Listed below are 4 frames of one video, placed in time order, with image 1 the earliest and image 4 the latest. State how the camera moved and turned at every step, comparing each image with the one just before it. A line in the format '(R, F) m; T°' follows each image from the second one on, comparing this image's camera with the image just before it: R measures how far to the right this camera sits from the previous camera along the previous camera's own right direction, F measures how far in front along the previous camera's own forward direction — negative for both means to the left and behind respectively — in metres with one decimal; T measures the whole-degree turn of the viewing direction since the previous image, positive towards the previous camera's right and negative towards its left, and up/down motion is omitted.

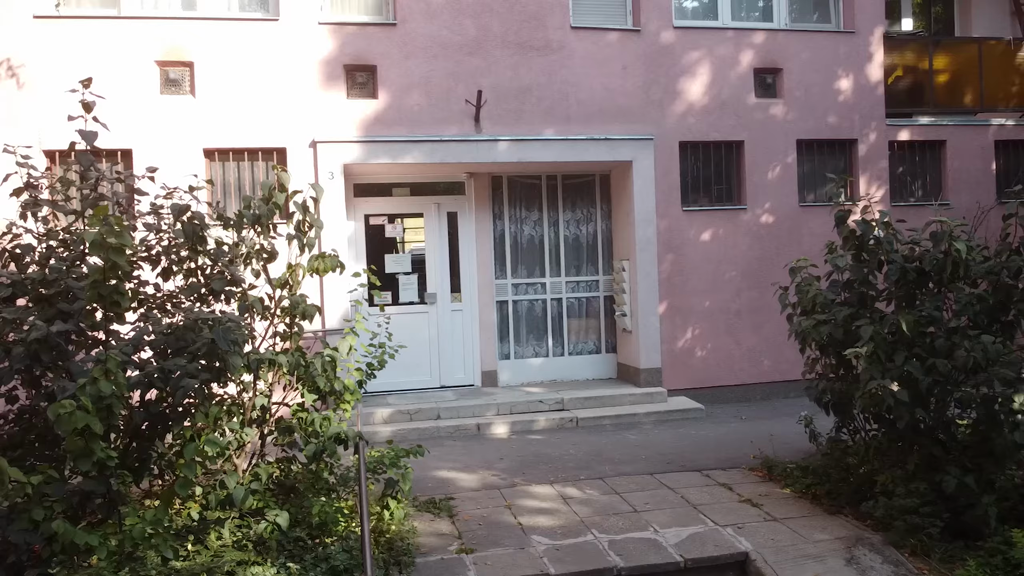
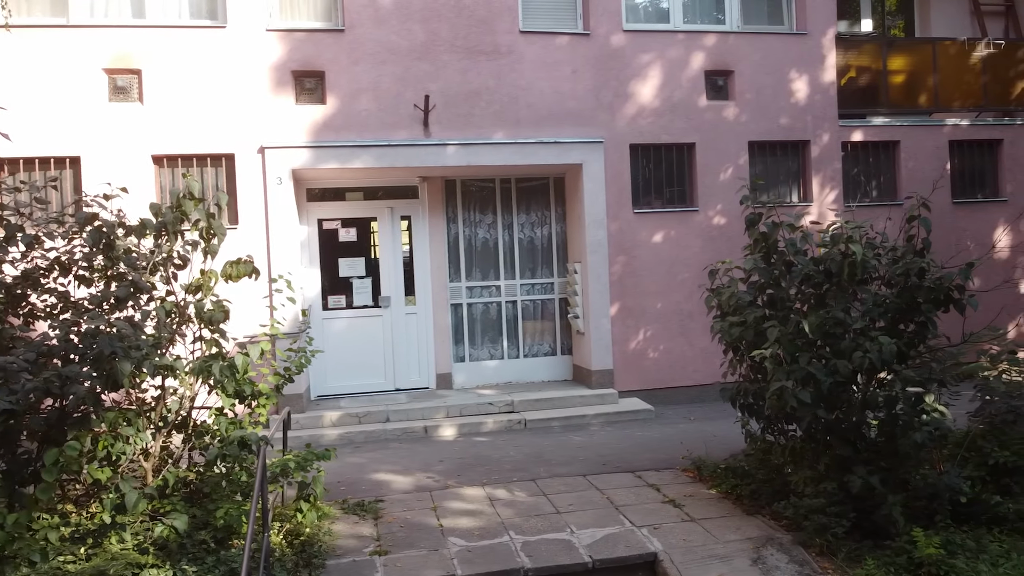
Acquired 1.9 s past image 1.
(+0.6, -0.1) m; 0°
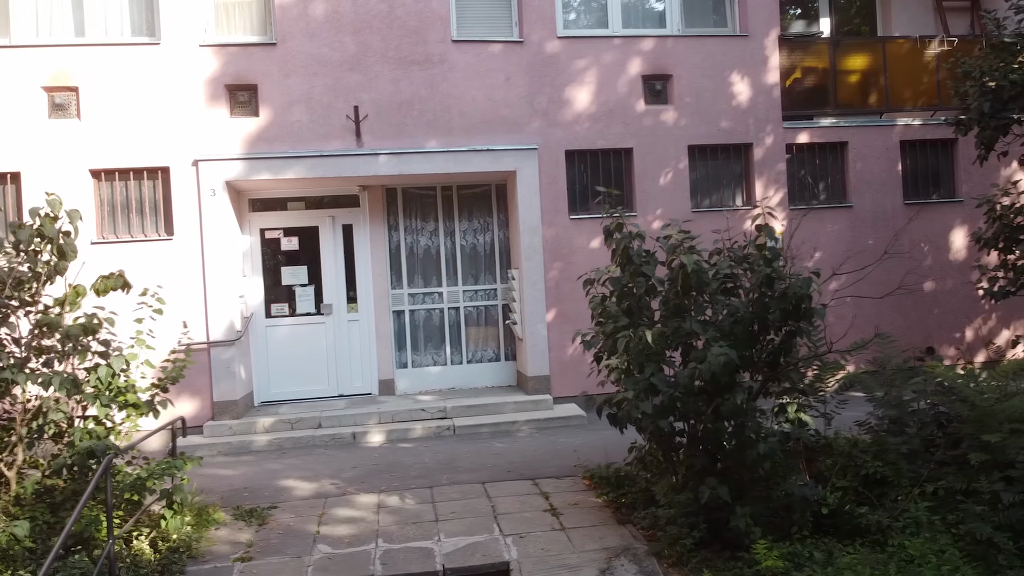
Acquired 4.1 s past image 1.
(+1.2, 0.0) m; -3°
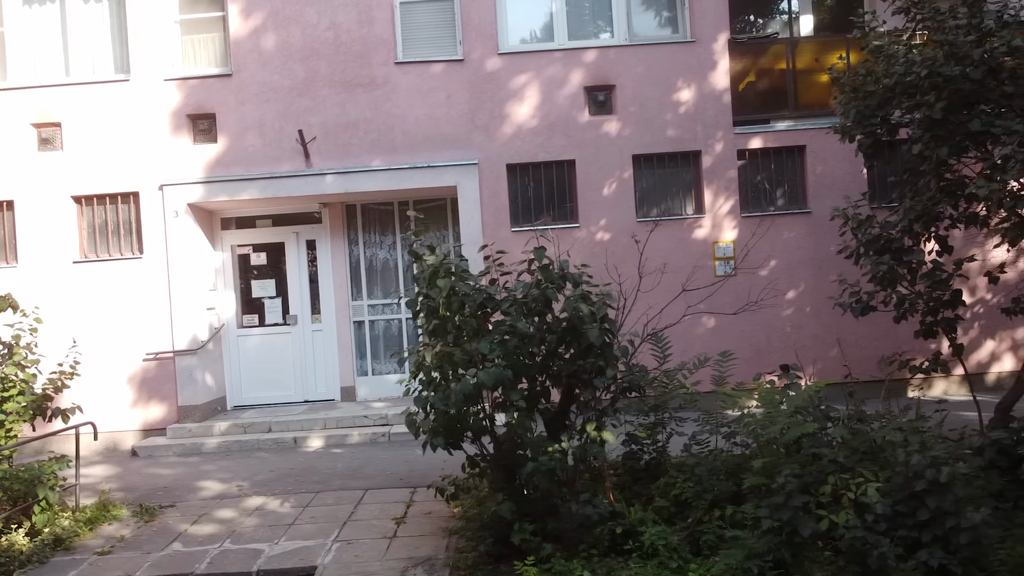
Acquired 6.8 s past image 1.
(+2.1, -0.1) m; -9°
